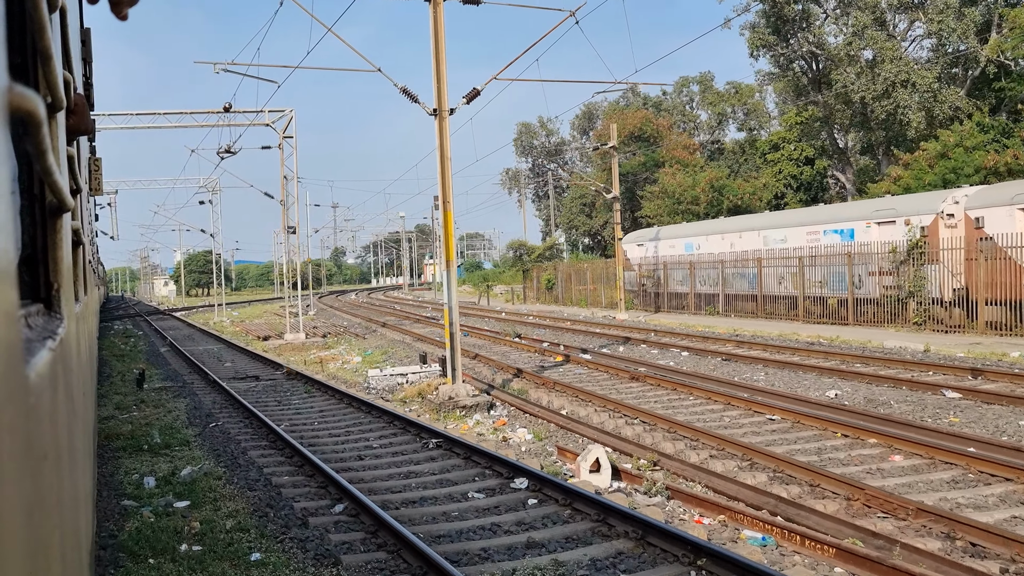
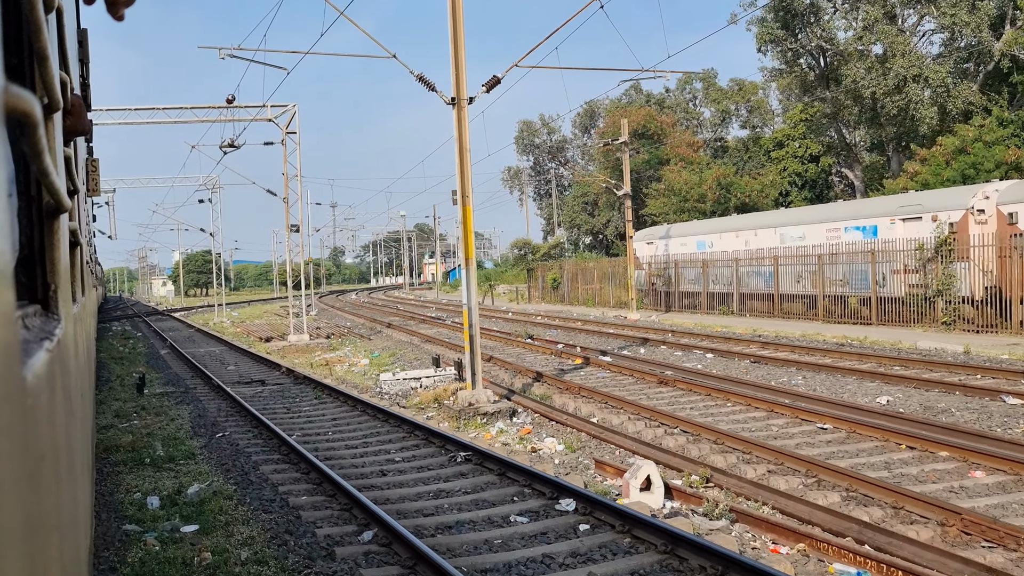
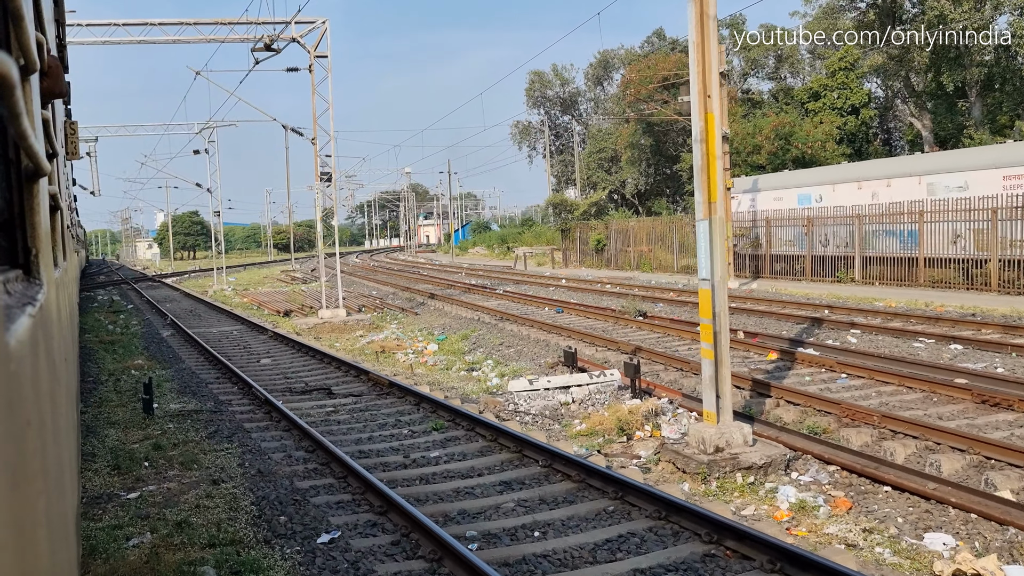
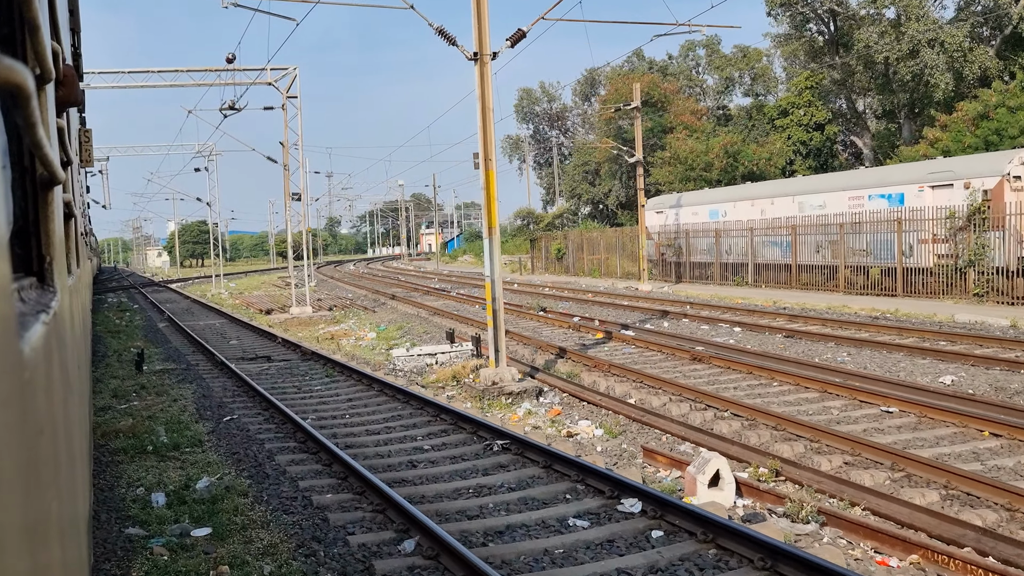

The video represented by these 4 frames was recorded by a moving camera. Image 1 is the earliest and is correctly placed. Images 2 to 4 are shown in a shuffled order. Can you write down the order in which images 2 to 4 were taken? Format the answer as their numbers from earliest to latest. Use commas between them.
2, 4, 3
